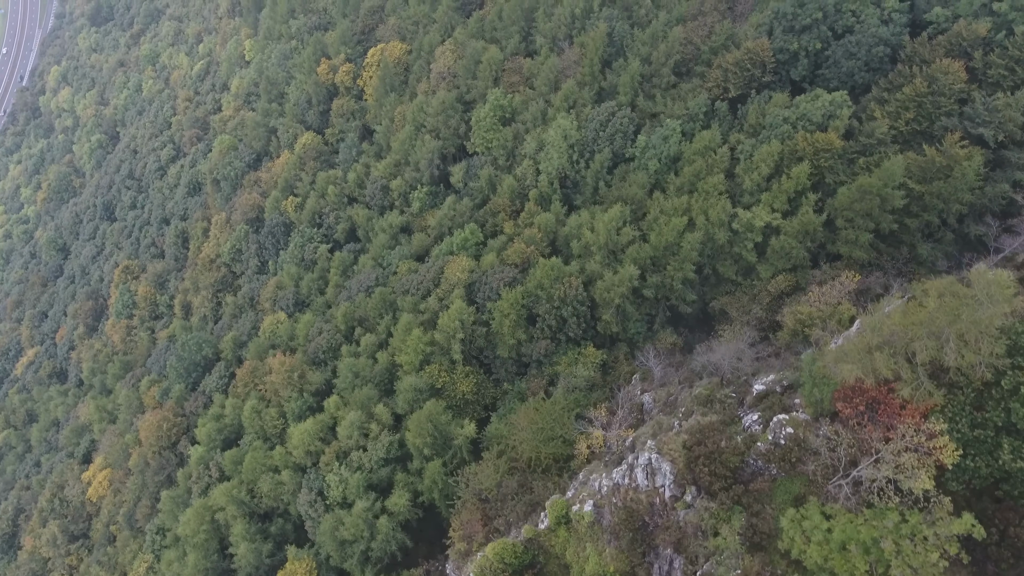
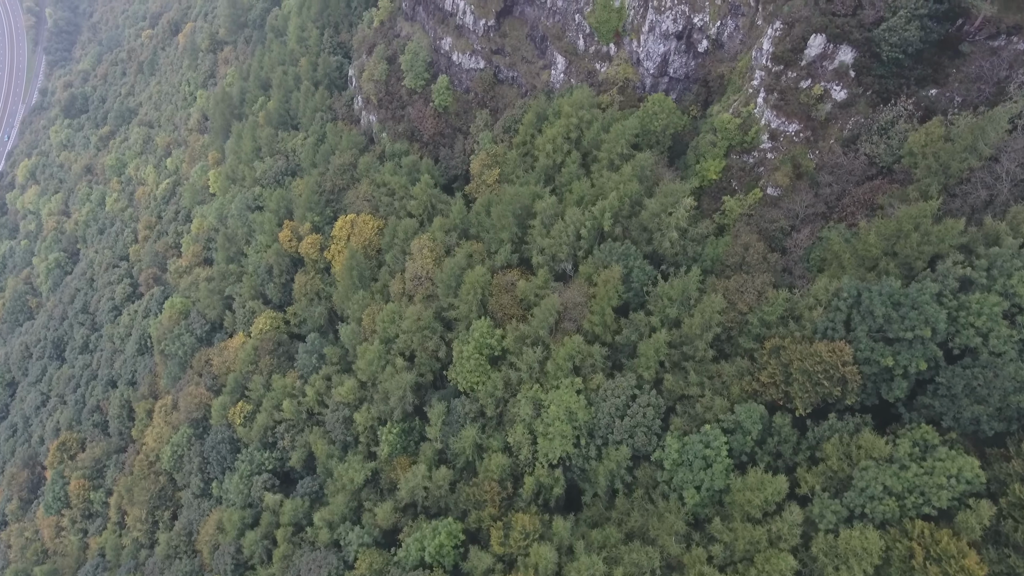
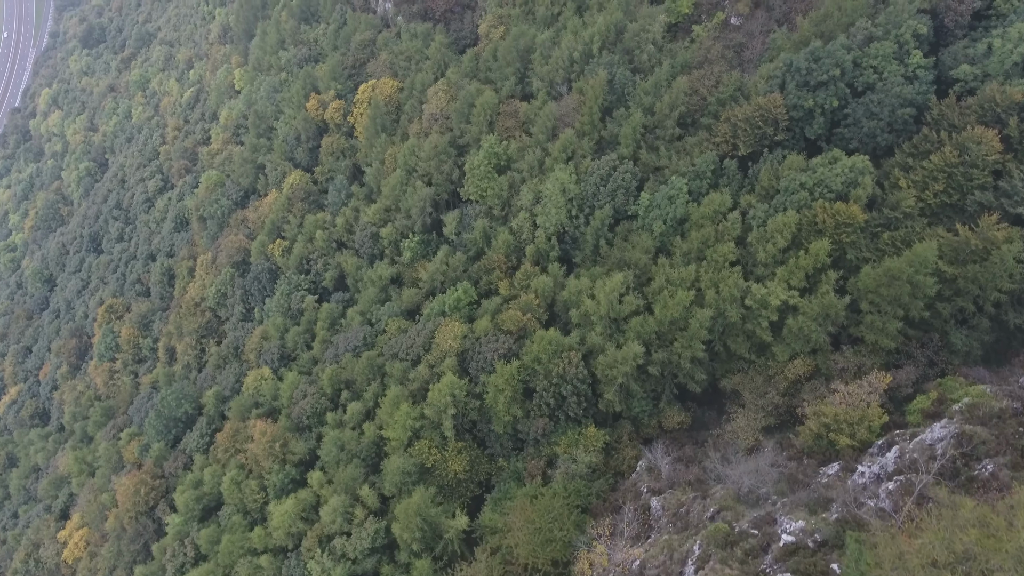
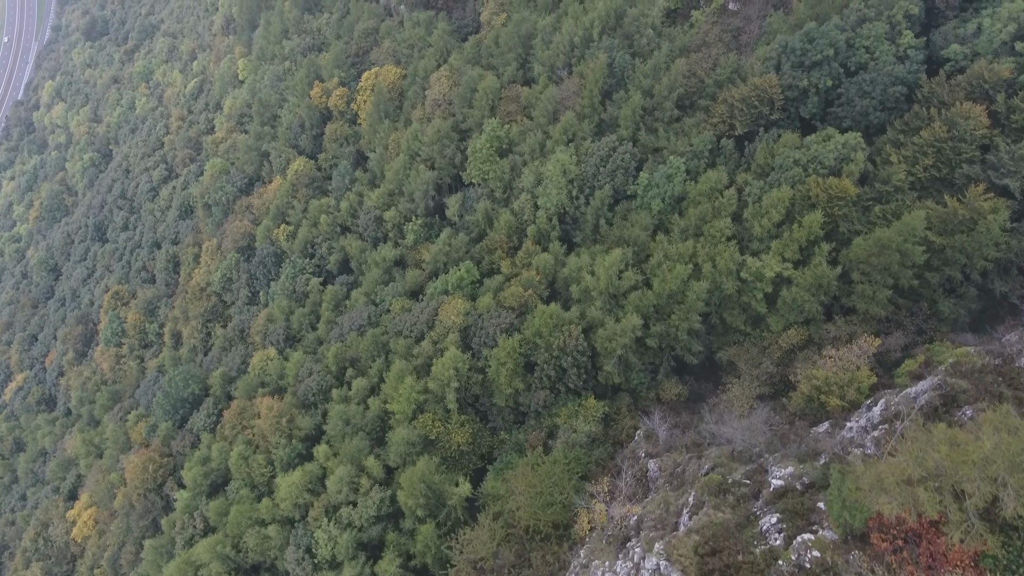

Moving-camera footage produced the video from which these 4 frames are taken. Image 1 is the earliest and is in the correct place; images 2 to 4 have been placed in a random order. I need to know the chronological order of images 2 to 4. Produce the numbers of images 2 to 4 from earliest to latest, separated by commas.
4, 3, 2
